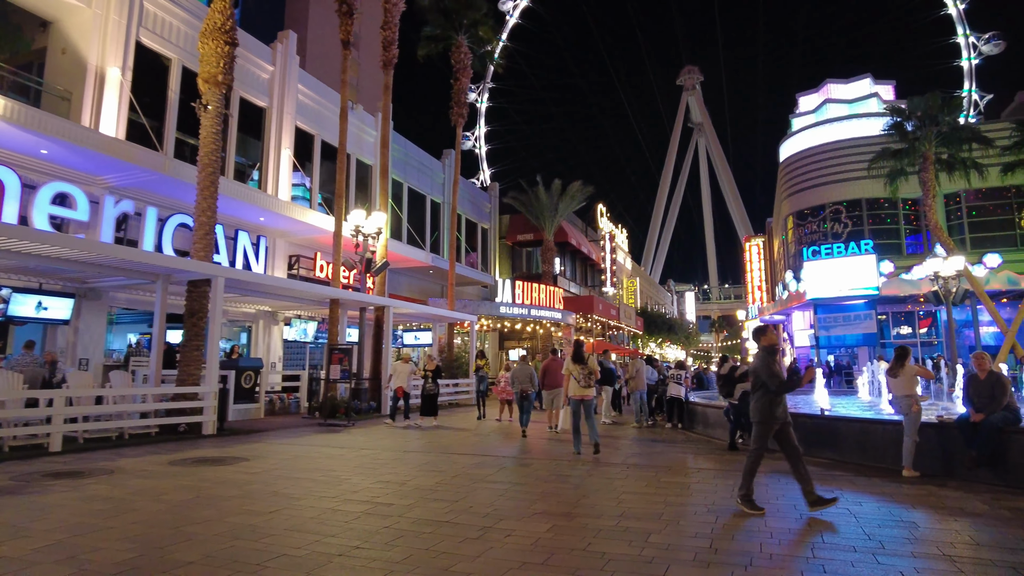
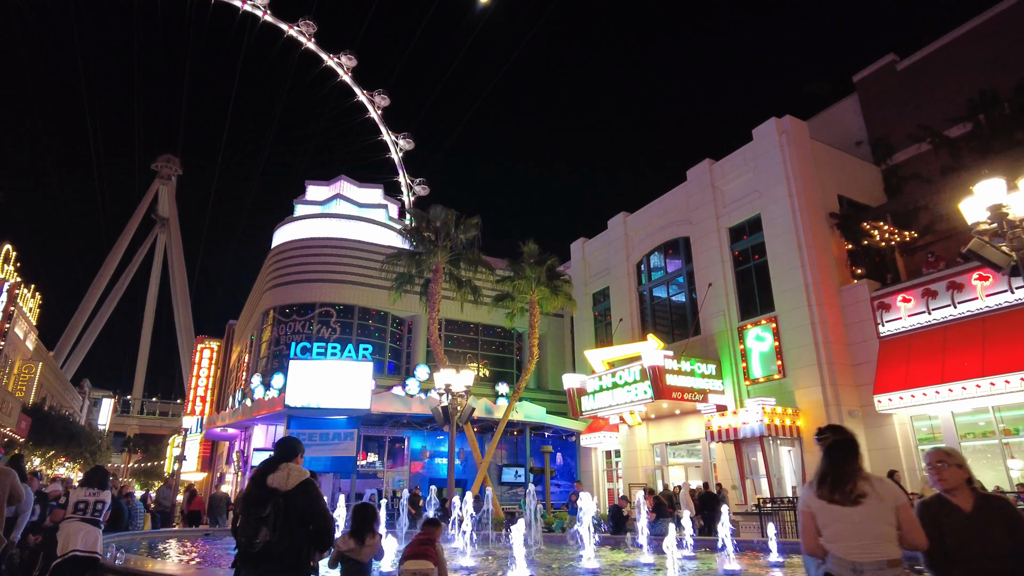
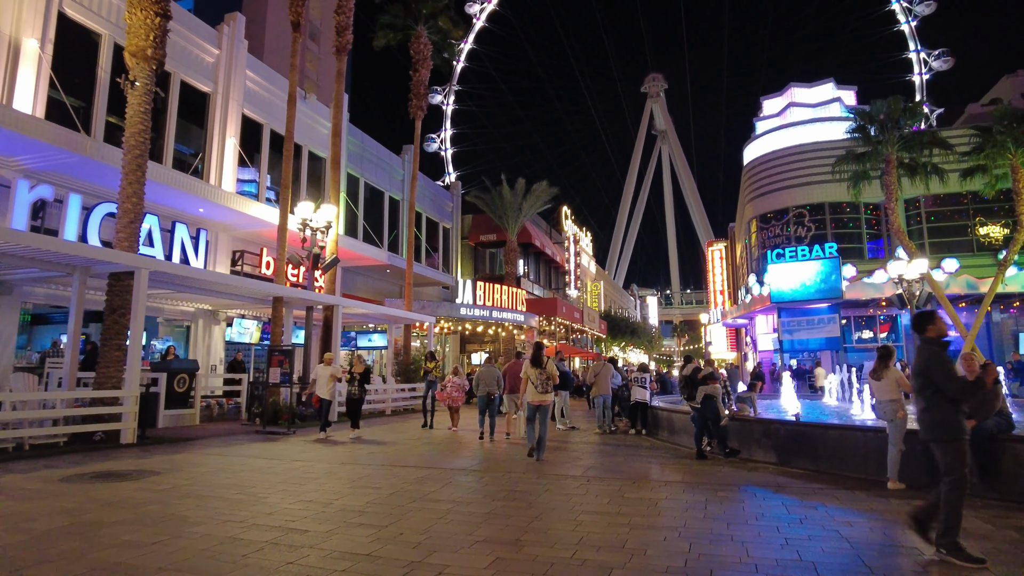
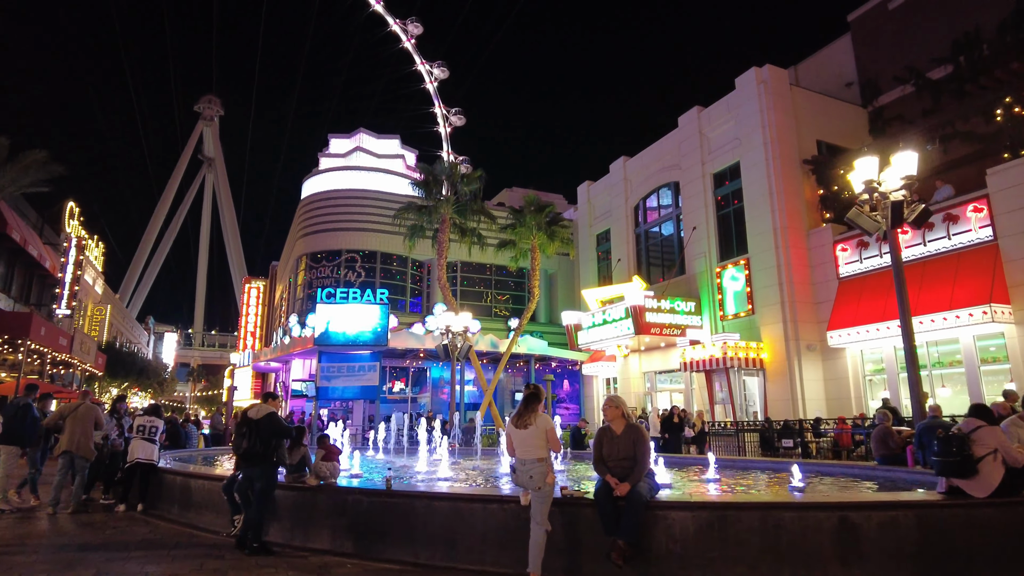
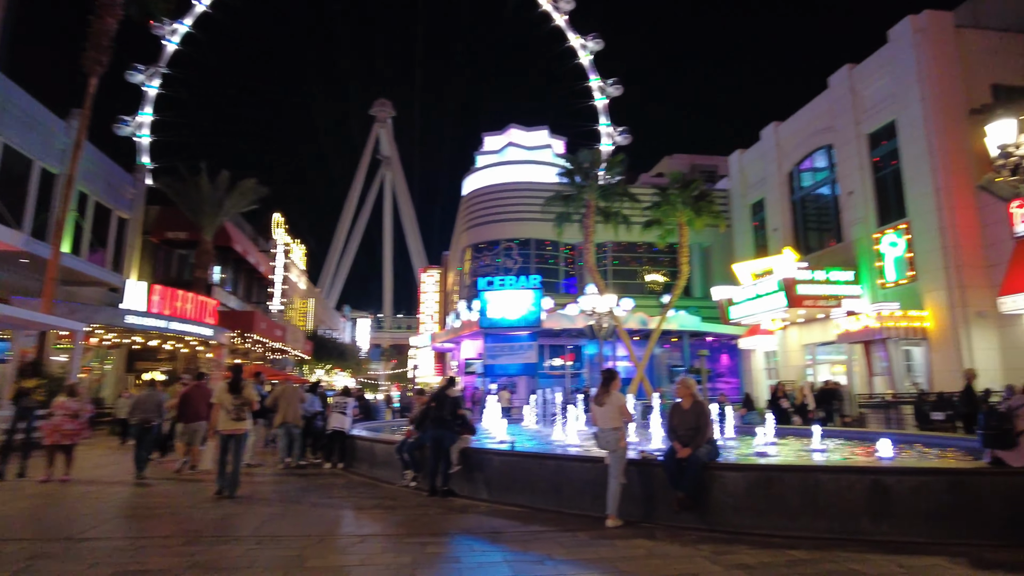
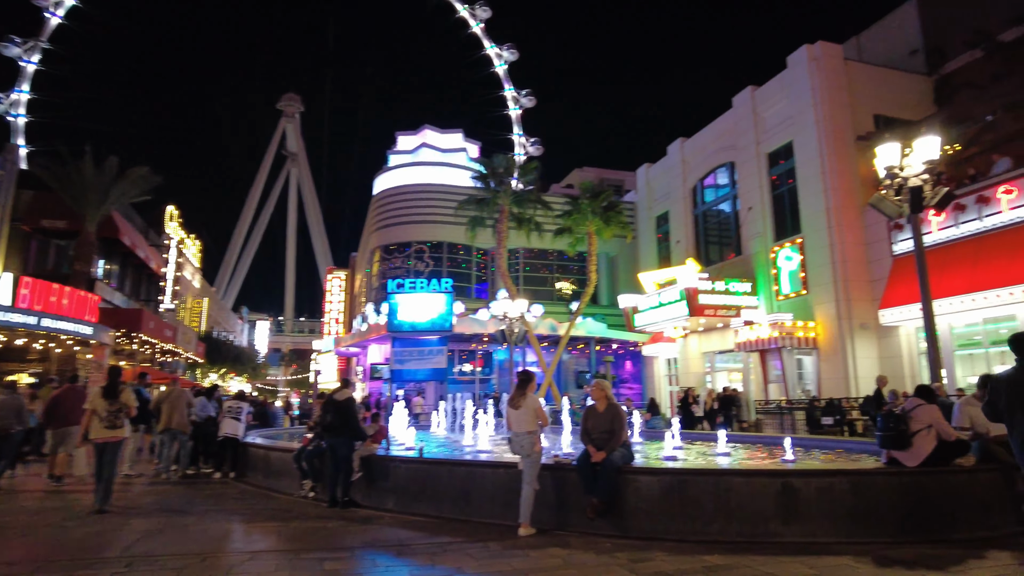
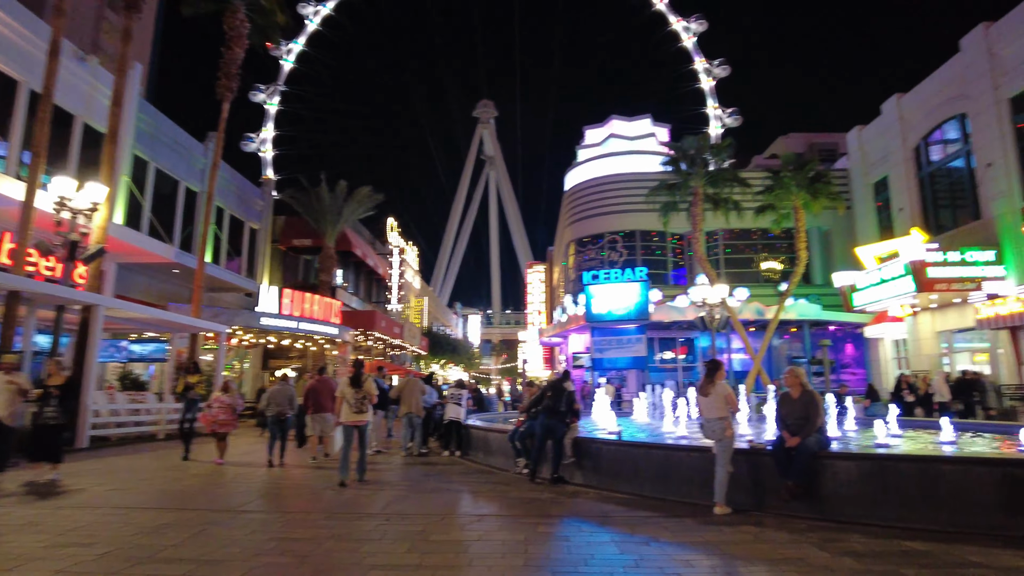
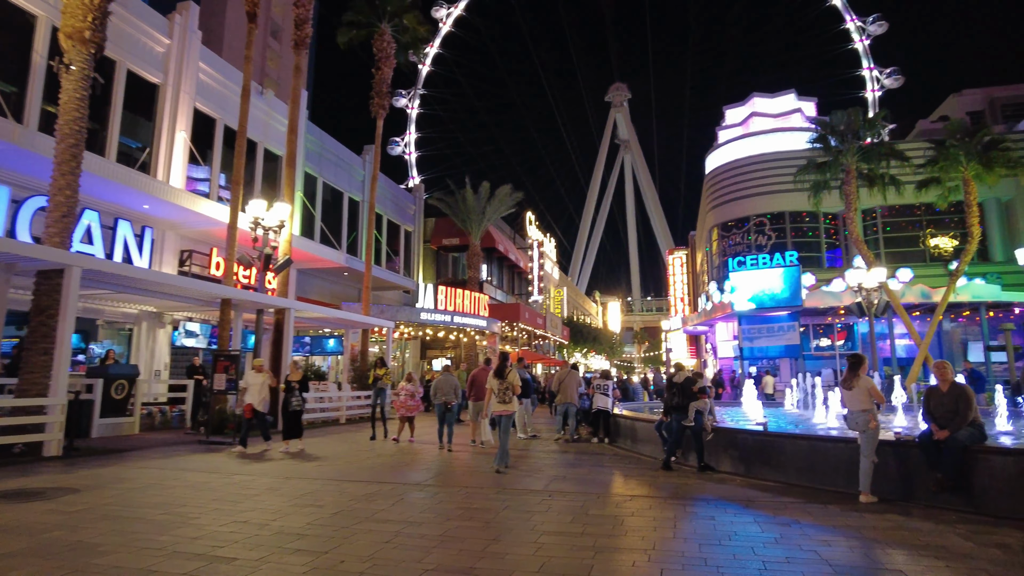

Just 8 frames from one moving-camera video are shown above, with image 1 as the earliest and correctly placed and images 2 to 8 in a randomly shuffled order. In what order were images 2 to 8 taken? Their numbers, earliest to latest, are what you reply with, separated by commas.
3, 8, 7, 5, 6, 4, 2
